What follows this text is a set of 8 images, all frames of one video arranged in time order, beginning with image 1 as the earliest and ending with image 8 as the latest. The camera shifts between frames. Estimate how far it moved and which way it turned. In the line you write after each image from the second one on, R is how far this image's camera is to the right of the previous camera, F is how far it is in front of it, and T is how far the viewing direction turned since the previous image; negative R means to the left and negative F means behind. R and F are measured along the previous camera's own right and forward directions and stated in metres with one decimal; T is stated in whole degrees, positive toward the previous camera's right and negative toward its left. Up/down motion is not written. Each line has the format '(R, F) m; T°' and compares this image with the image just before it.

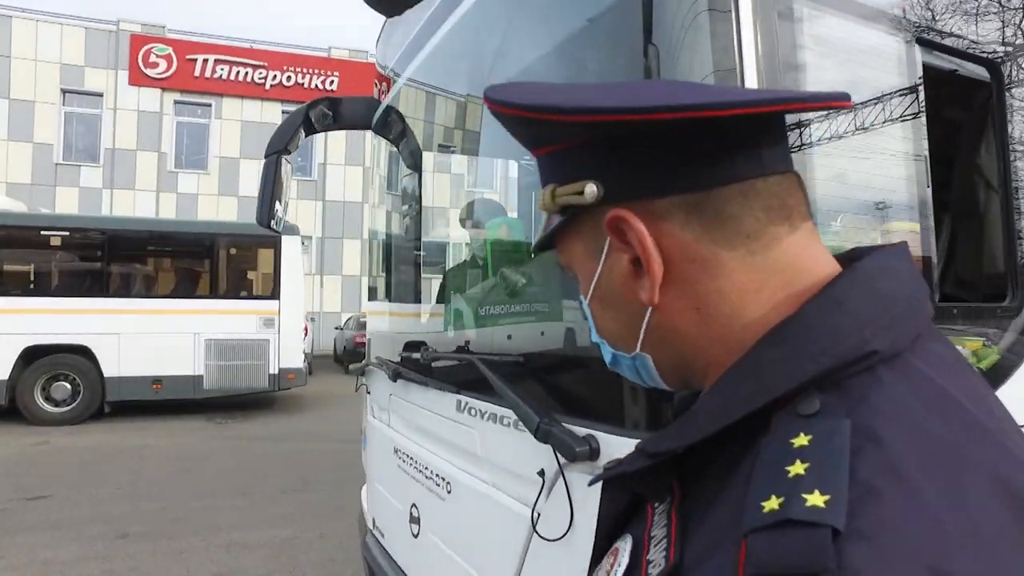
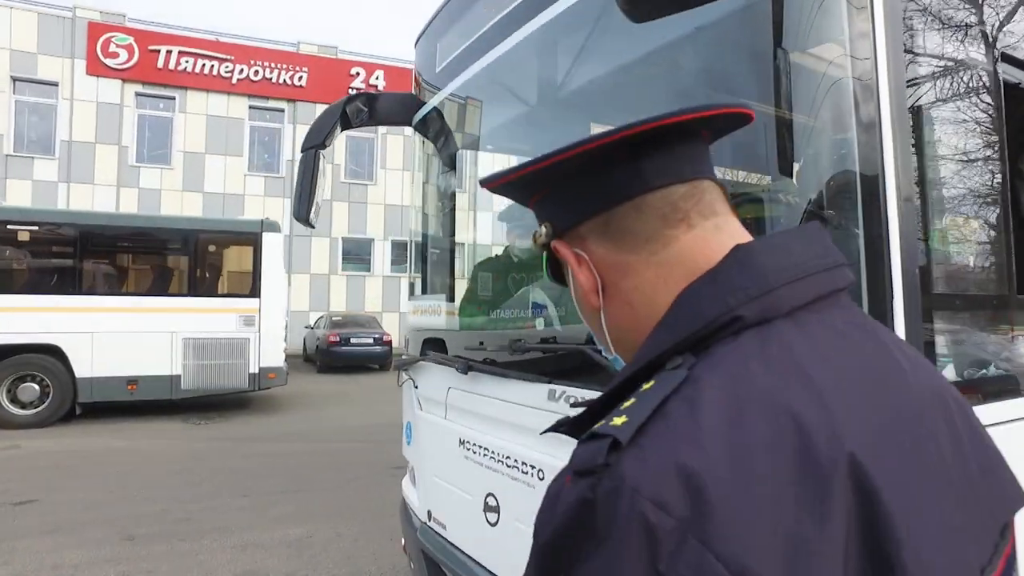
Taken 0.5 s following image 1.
(-0.4, 0.0) m; +4°
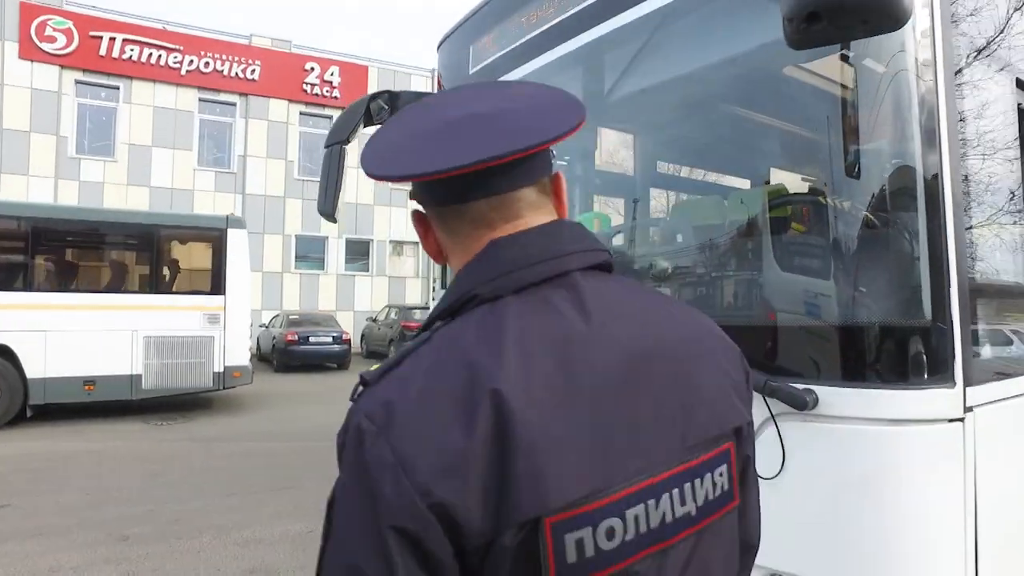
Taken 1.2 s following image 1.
(-0.4, -0.1) m; +5°
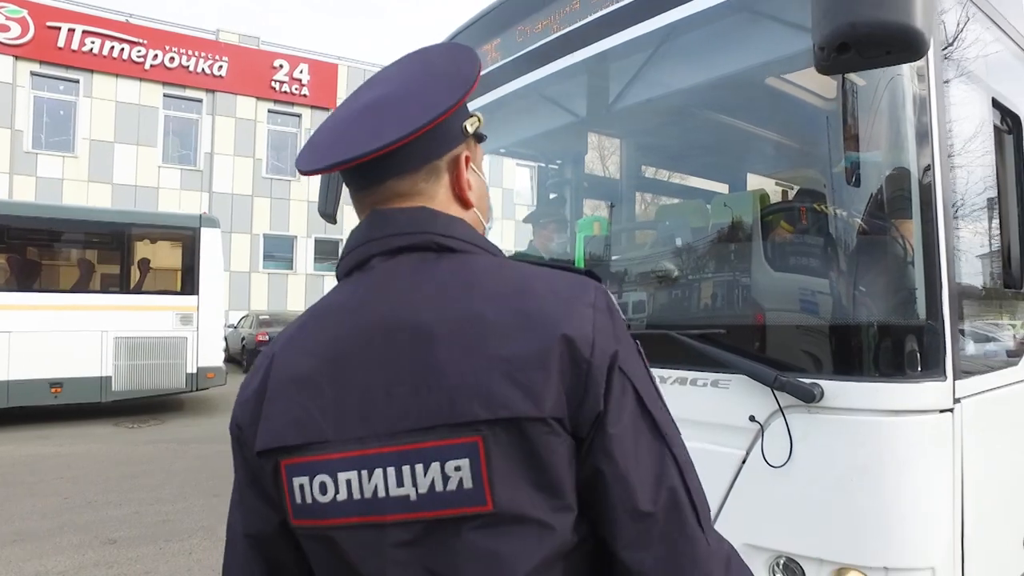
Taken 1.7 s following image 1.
(-0.2, -0.1) m; +3°
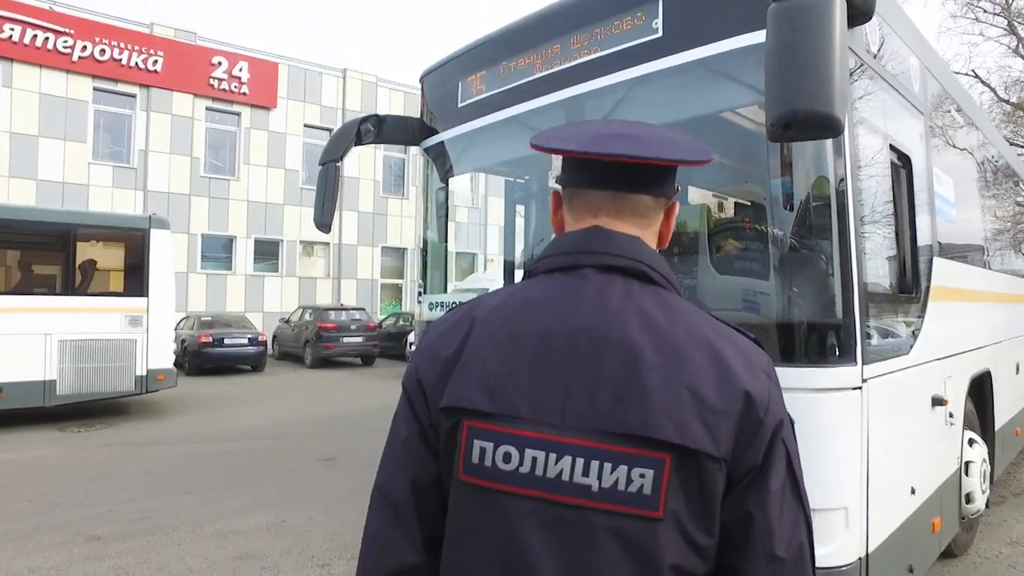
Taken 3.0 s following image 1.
(-0.3, -0.4) m; +5°
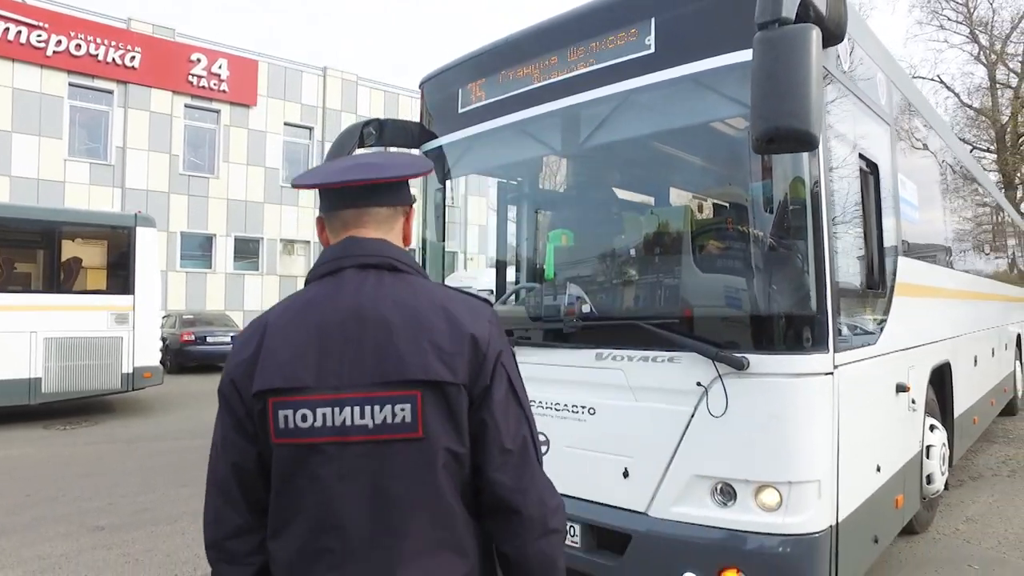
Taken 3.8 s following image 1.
(-0.1, -0.2) m; +2°
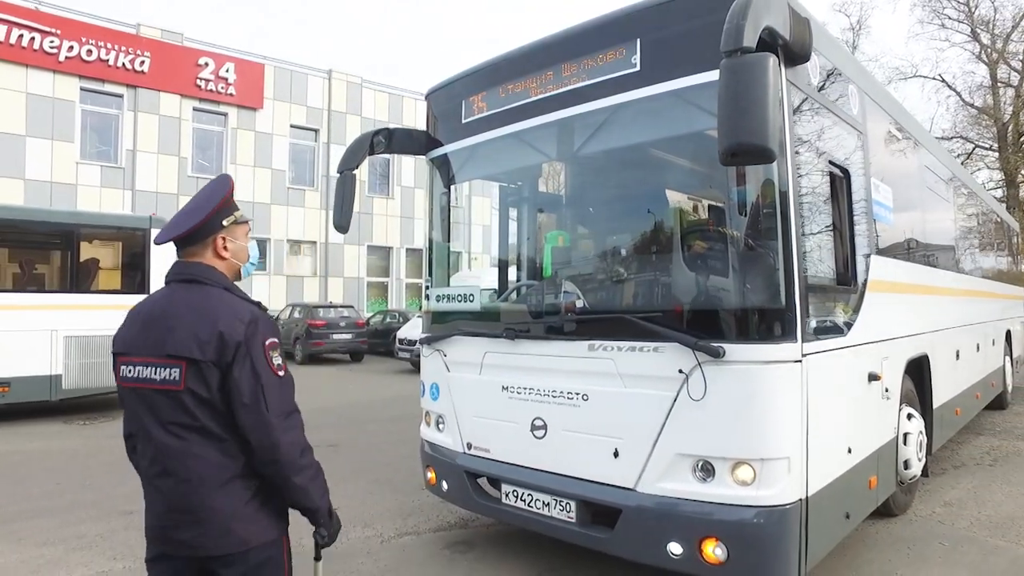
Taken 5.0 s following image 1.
(0.0, -0.3) m; 0°
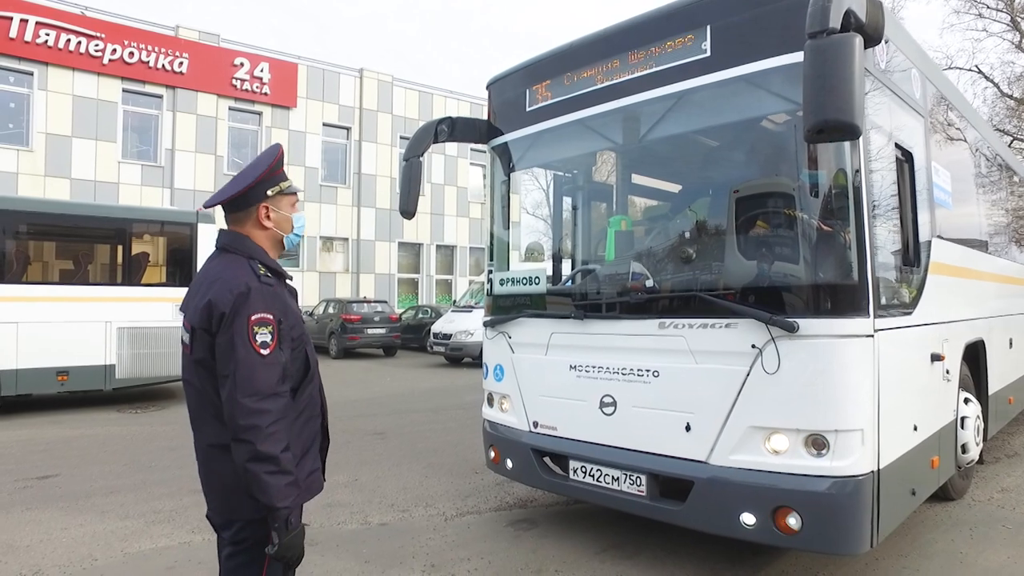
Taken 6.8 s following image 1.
(-0.3, -0.1) m; -2°
